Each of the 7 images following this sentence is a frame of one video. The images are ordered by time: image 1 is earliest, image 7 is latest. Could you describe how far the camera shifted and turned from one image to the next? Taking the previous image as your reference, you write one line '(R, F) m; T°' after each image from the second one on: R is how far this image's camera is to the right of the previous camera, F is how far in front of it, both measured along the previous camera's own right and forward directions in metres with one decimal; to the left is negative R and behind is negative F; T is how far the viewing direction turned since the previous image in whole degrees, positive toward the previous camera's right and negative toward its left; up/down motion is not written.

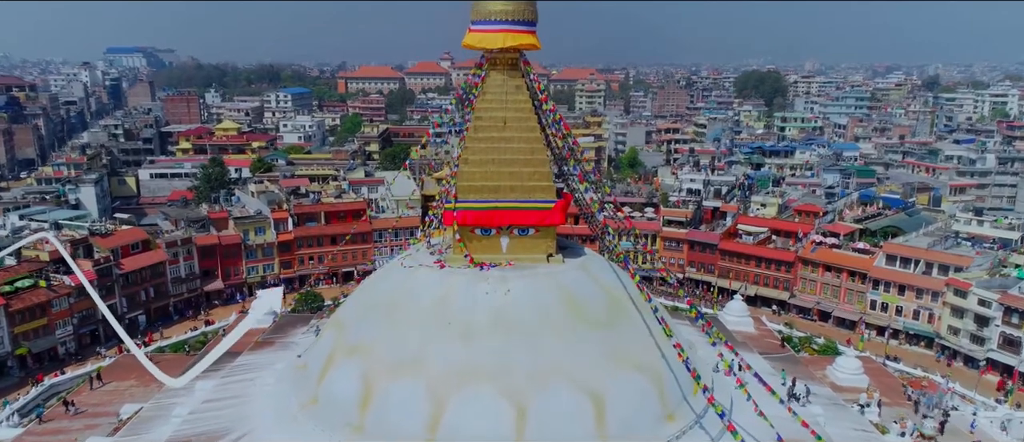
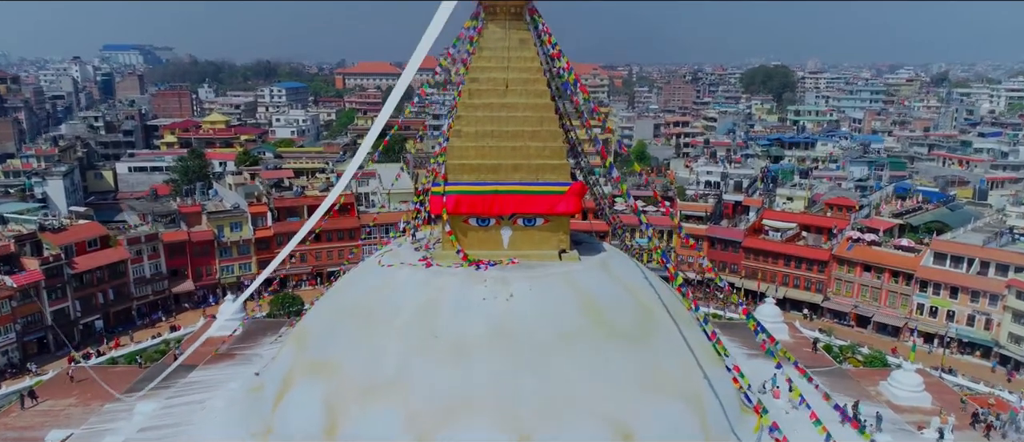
(-0.1, +3.4) m; 0°
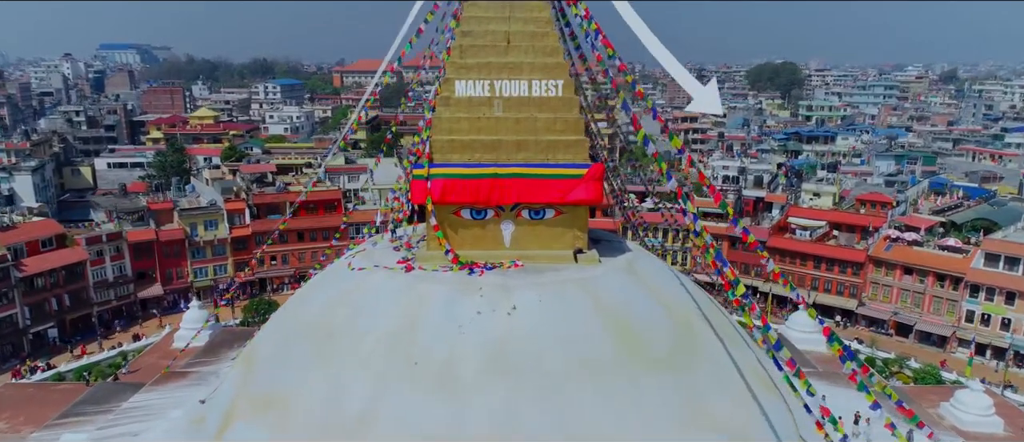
(0.0, +2.9) m; 0°
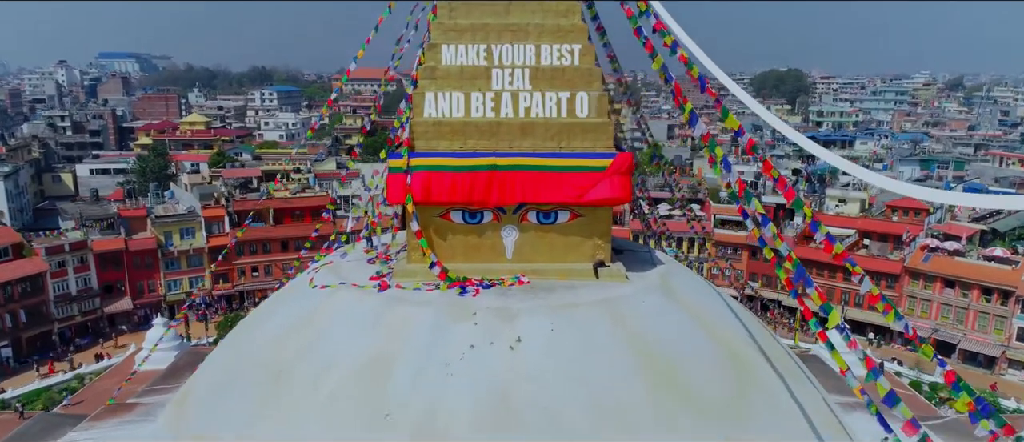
(0.0, +2.3) m; 0°
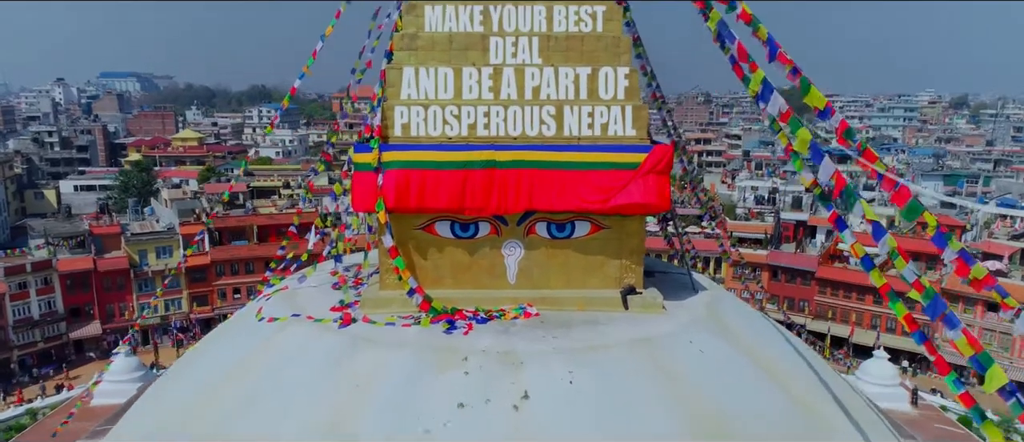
(0.0, +2.0) m; 0°
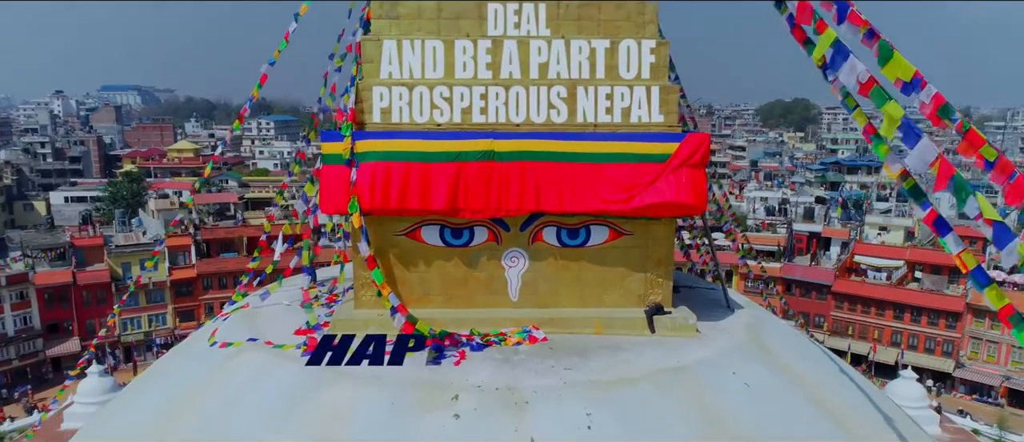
(0.0, +1.1) m; 0°
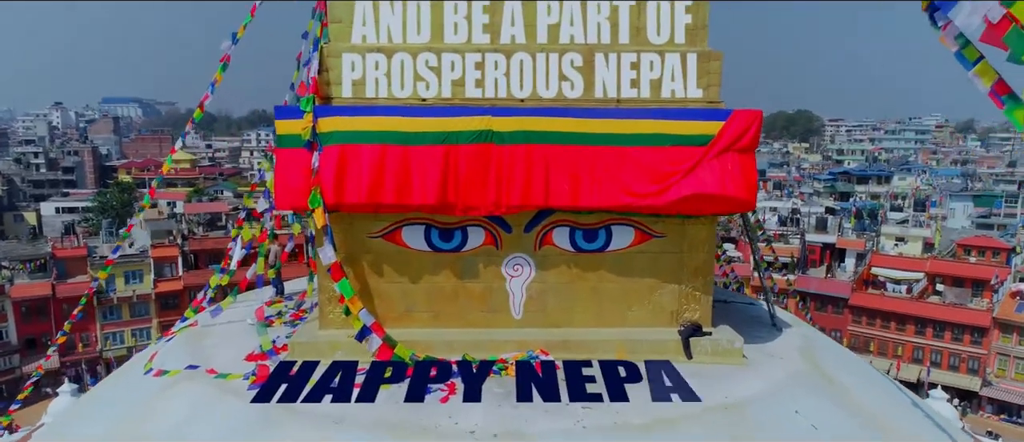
(0.0, +1.1) m; 0°
